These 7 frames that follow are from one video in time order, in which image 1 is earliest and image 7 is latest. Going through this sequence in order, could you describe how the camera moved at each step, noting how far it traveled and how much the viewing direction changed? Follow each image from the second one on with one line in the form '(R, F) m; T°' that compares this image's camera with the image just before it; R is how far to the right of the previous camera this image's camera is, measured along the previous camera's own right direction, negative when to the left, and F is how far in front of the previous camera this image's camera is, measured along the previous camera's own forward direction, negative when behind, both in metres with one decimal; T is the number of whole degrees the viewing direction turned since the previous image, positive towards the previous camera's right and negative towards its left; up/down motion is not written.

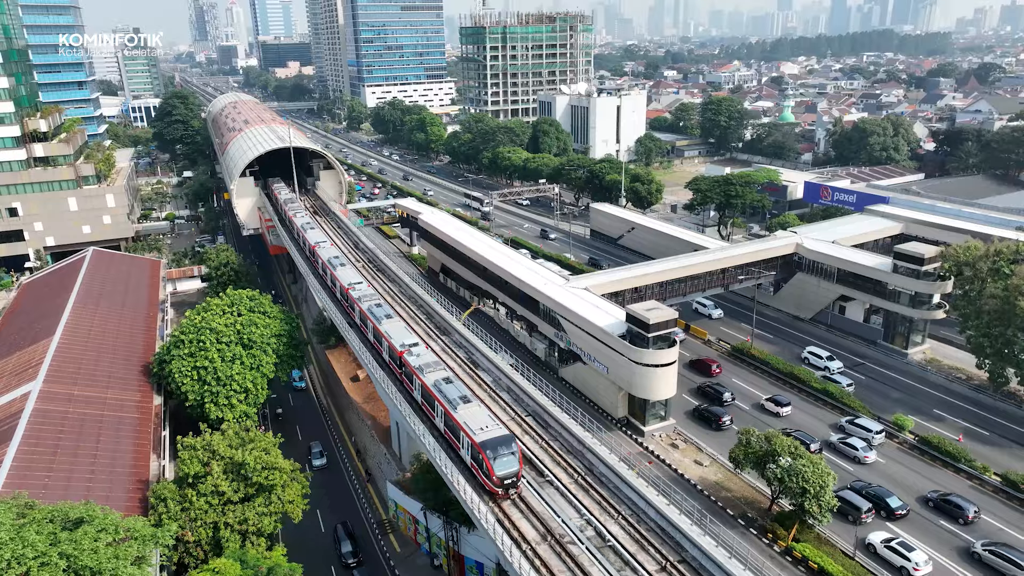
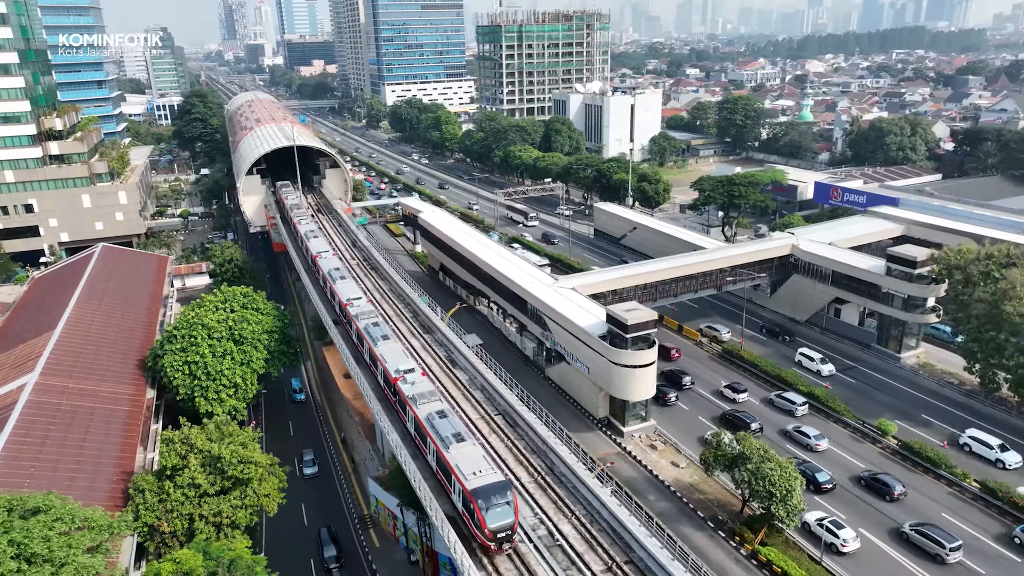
(+1.6, -0.1) m; -2°
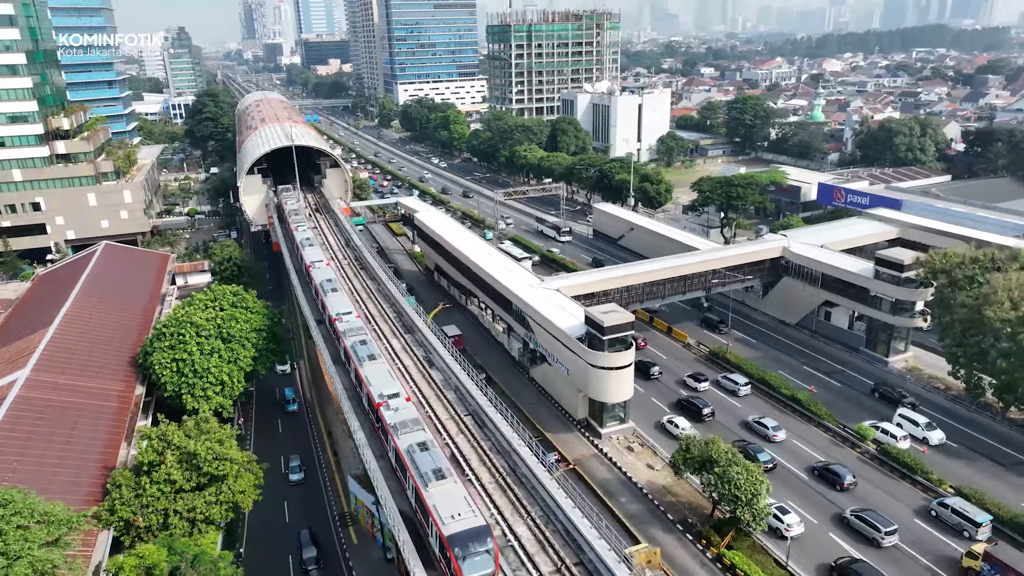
(+1.4, -0.1) m; -1°
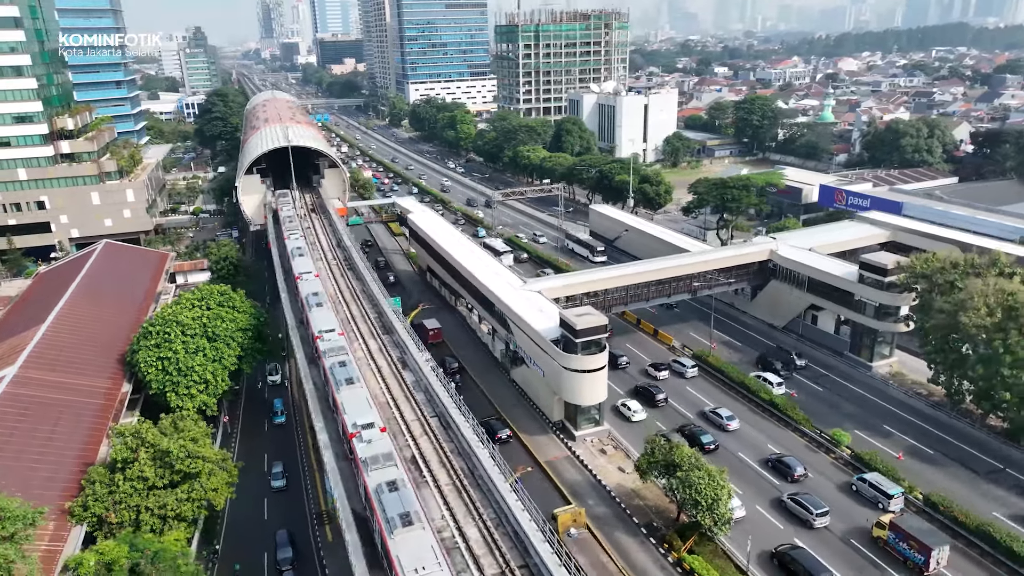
(+1.5, -0.1) m; -1°
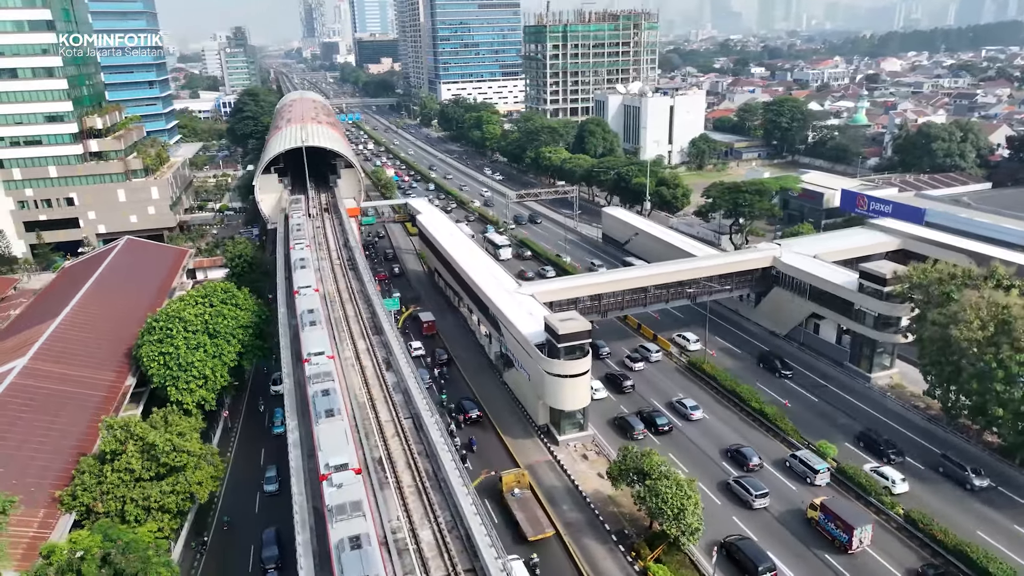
(+1.9, -0.1) m; -3°
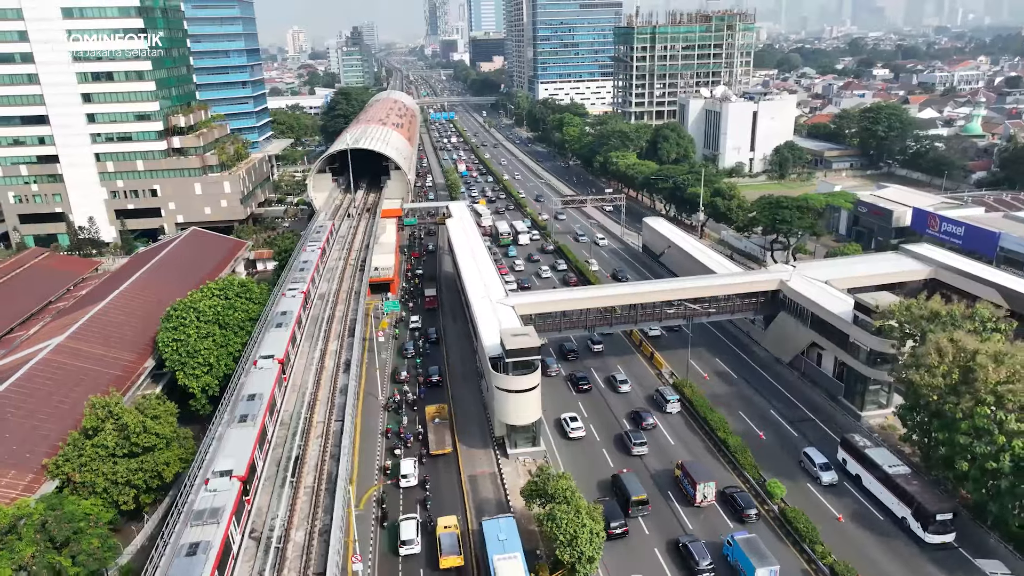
(+5.7, +0.1) m; -9°
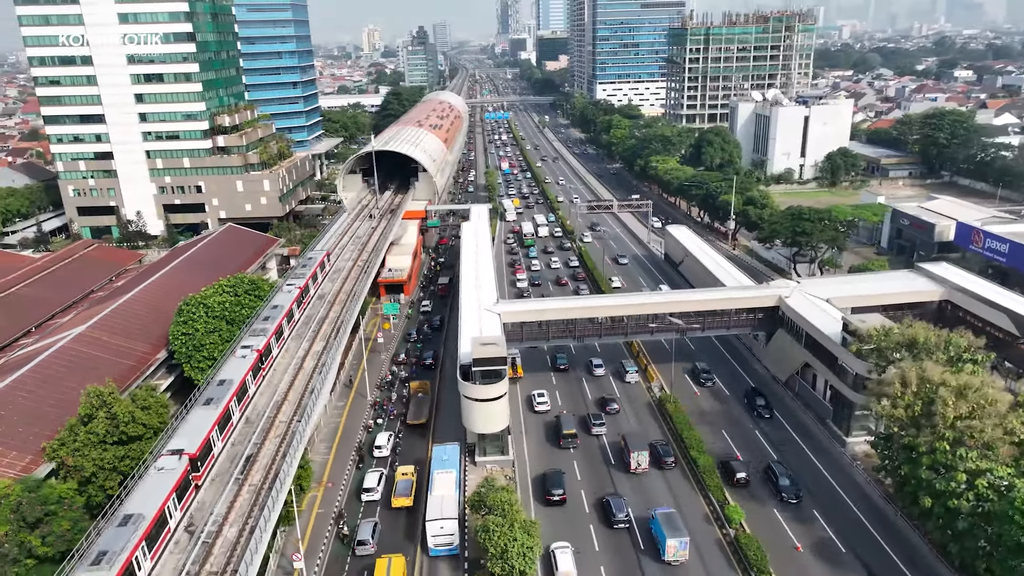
(+3.5, 0.0) m; -5°
